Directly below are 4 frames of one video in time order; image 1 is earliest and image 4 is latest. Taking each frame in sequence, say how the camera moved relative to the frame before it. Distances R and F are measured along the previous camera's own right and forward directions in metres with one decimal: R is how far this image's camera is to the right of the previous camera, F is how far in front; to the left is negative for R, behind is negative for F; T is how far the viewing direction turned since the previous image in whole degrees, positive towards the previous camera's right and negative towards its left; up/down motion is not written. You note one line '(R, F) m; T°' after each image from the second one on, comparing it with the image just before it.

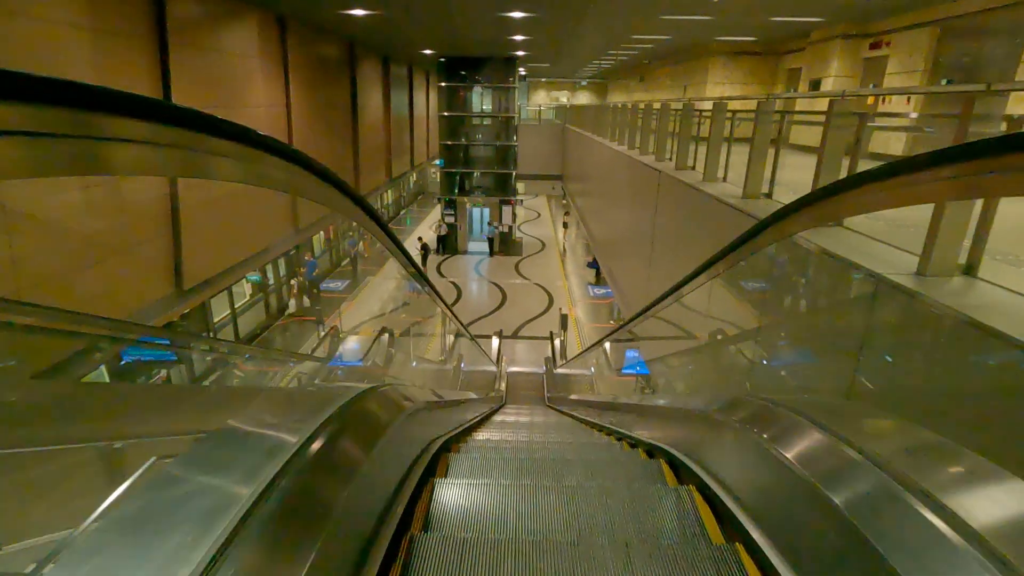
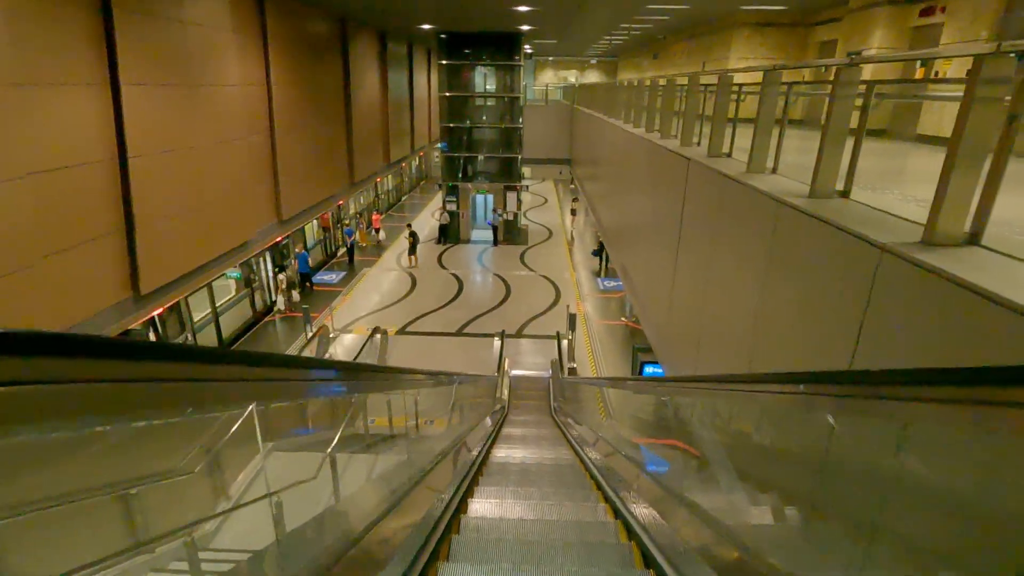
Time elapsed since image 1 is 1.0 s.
(+0.1, +0.8) m; -1°
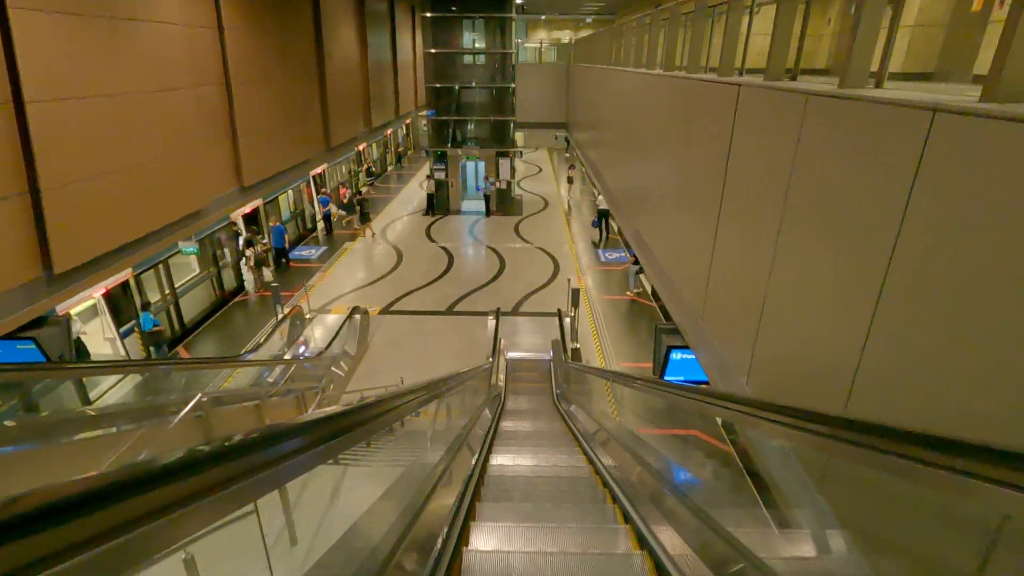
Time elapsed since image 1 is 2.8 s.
(0.0, +0.9) m; +1°
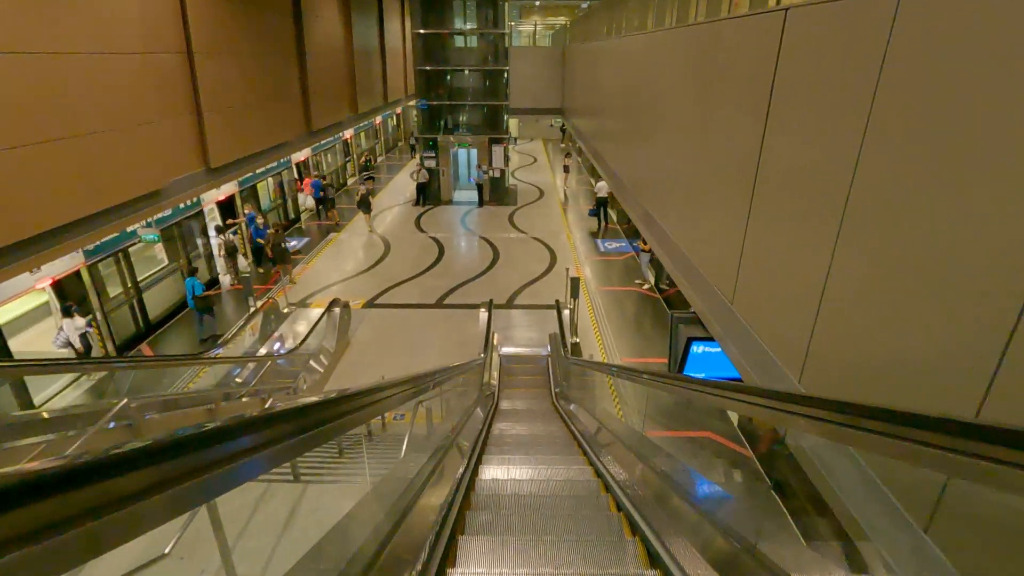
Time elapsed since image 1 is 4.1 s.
(0.0, +0.6) m; +1°
